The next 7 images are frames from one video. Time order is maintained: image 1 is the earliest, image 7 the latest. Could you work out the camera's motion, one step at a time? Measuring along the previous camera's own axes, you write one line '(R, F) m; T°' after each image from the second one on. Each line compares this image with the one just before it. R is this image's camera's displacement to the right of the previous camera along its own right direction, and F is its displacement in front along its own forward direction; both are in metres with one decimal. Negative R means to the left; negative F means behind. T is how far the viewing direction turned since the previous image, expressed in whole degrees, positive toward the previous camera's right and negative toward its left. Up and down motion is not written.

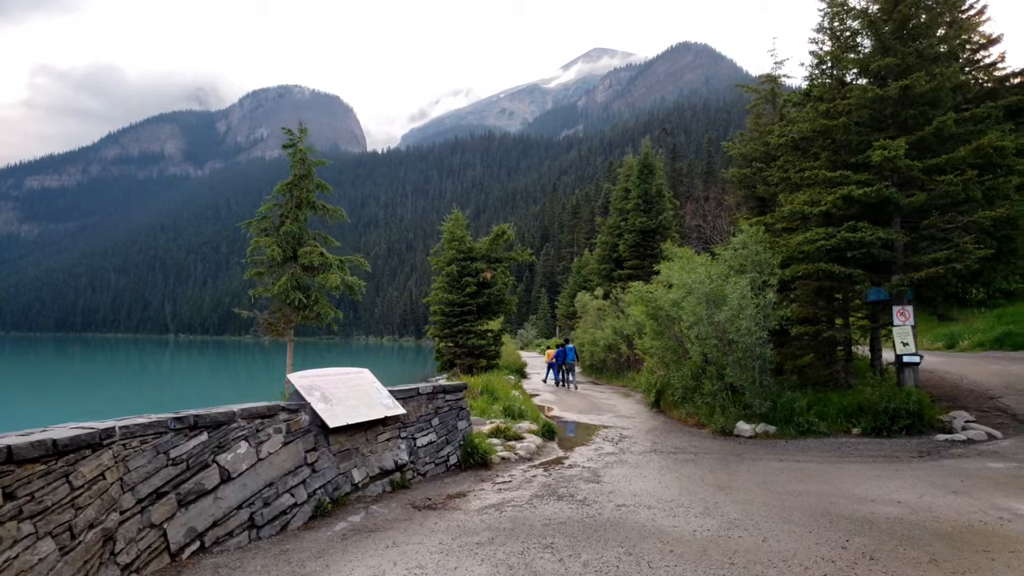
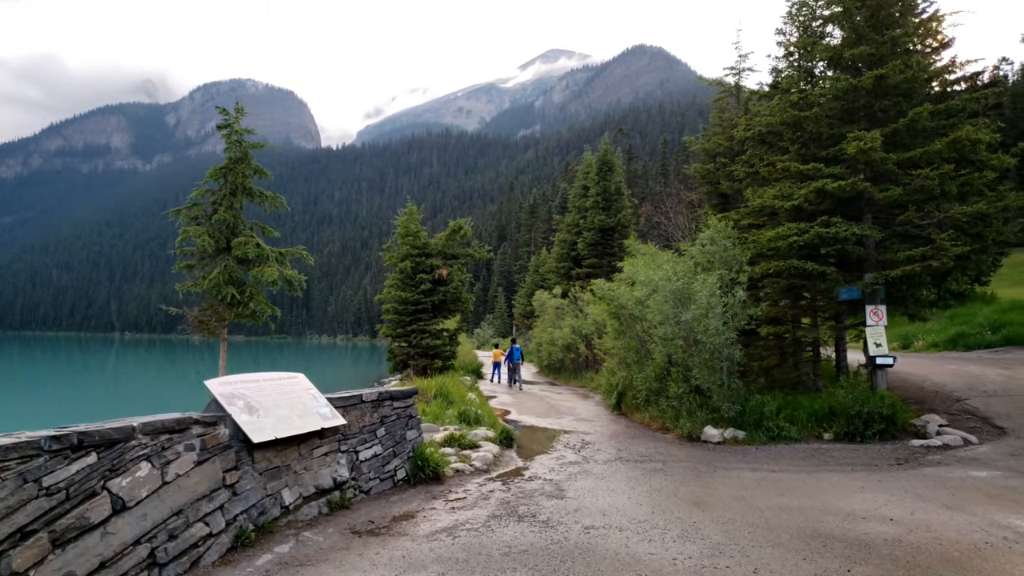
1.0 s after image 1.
(0.0, +1.0) m; +4°
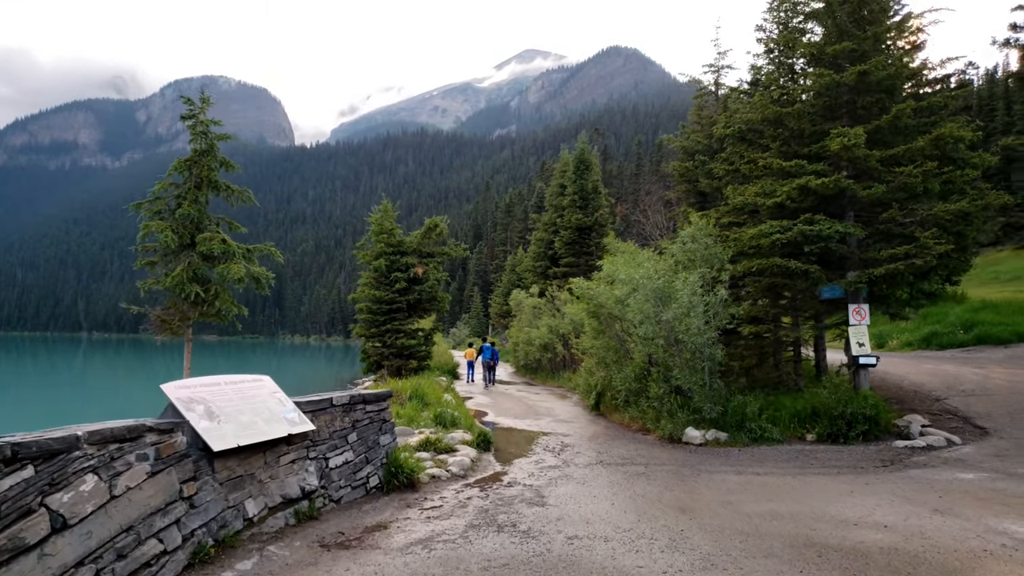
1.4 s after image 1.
(0.0, +0.4) m; +2°
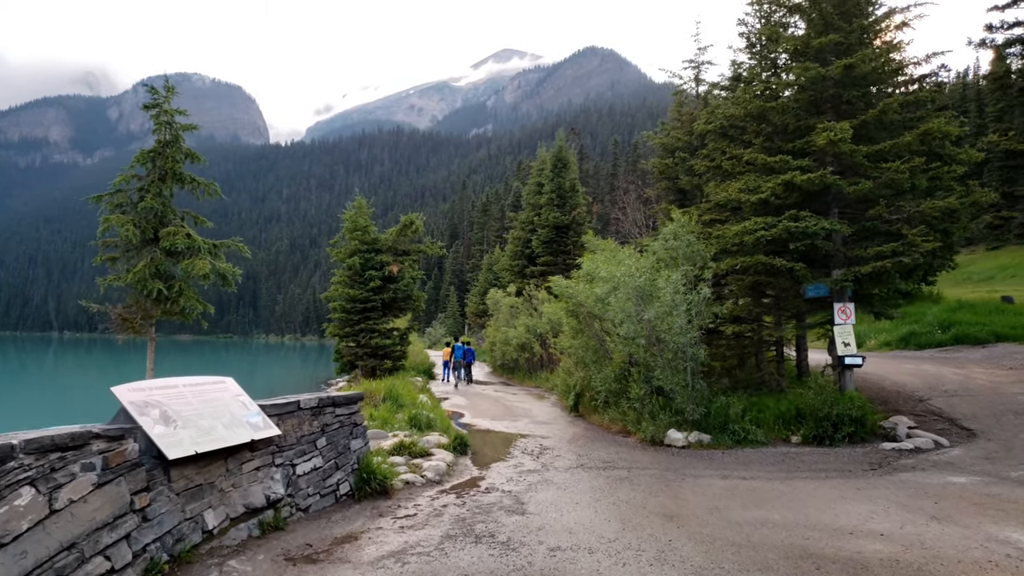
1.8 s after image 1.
(0.0, +0.4) m; +2°
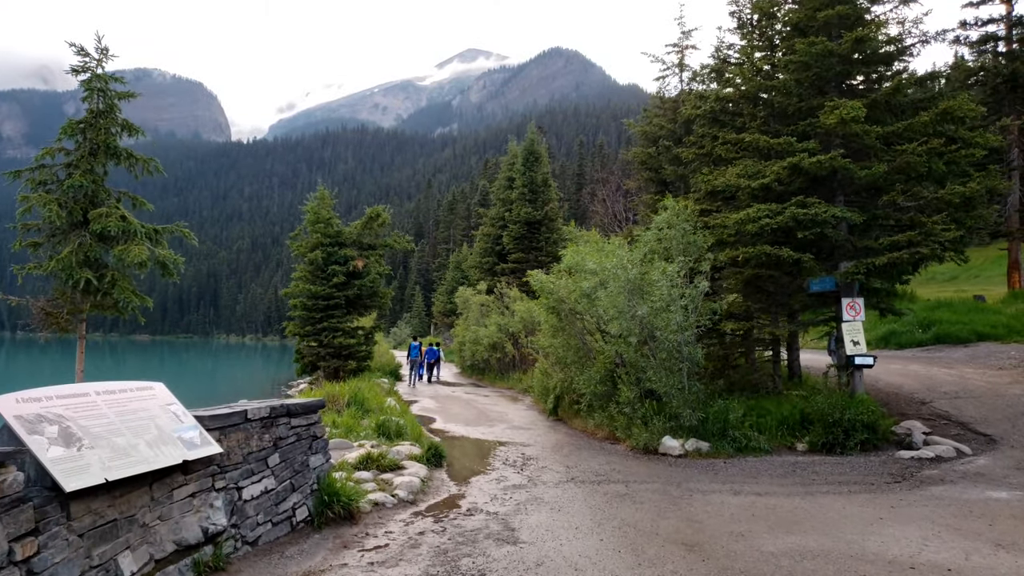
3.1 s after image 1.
(-0.3, +1.2) m; +3°
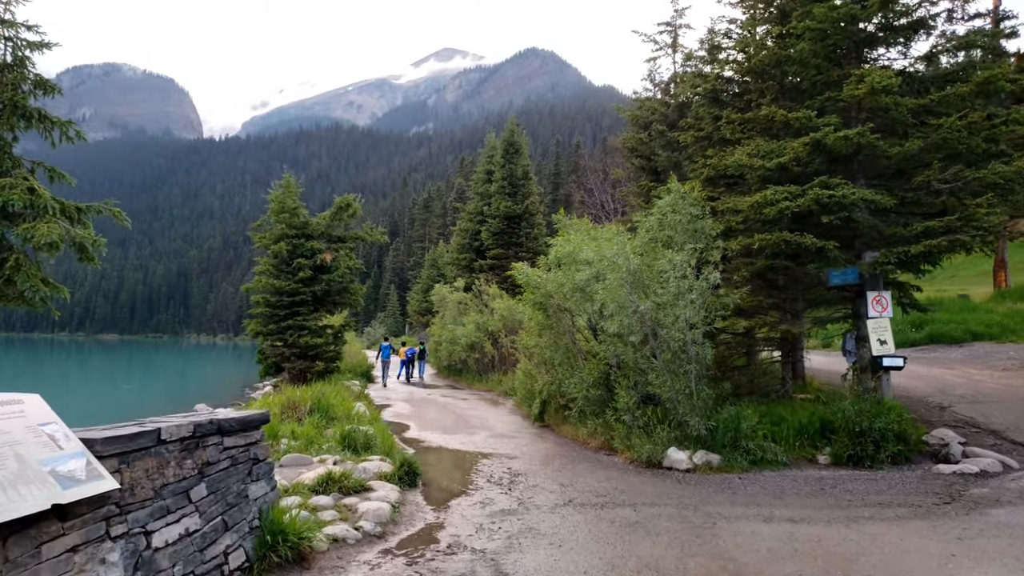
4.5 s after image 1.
(-0.2, +1.4) m; +2°
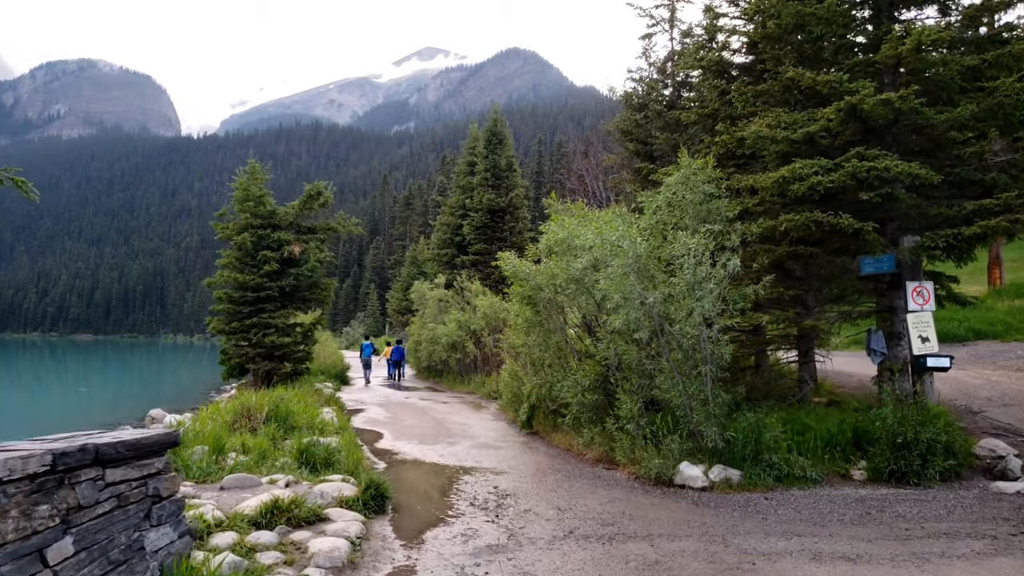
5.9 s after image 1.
(-0.1, +1.4) m; +2°
